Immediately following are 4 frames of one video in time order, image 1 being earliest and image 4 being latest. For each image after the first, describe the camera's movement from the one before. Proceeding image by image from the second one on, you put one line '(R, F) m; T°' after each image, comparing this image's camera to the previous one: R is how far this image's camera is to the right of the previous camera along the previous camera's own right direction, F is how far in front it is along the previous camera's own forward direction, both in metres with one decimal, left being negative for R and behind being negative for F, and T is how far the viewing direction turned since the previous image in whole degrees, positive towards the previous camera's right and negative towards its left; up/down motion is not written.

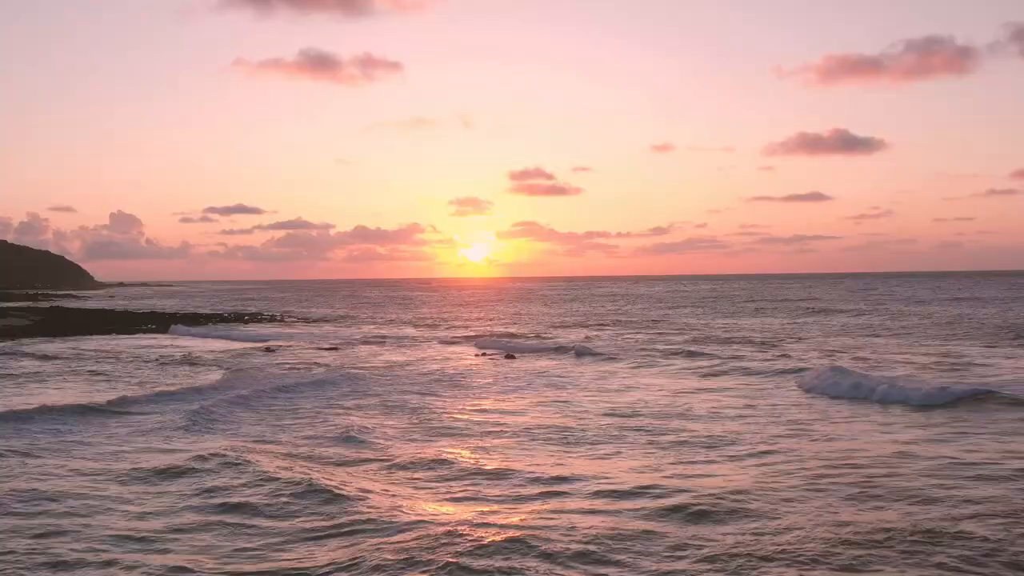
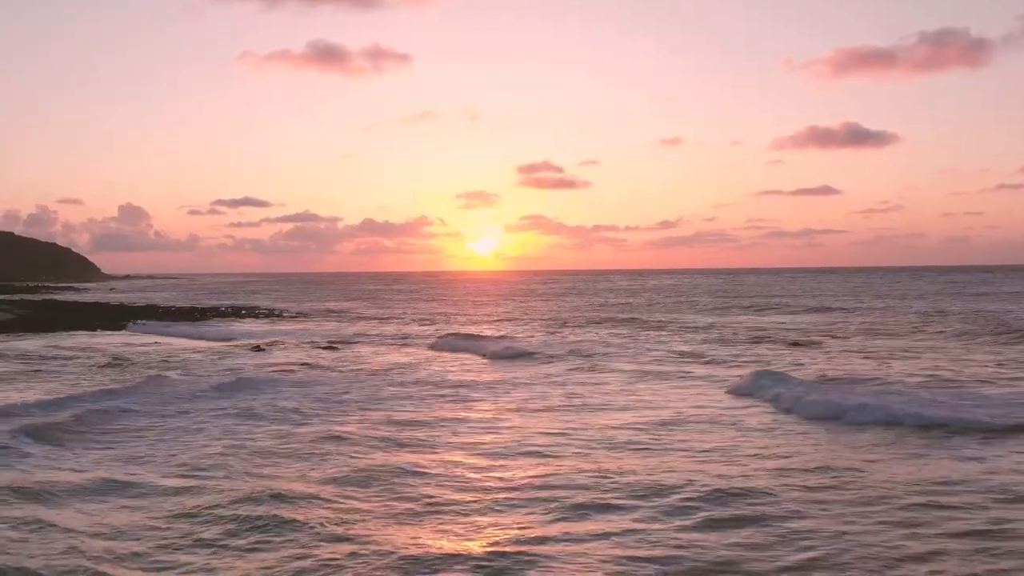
(0.0, +0.8) m; -1°
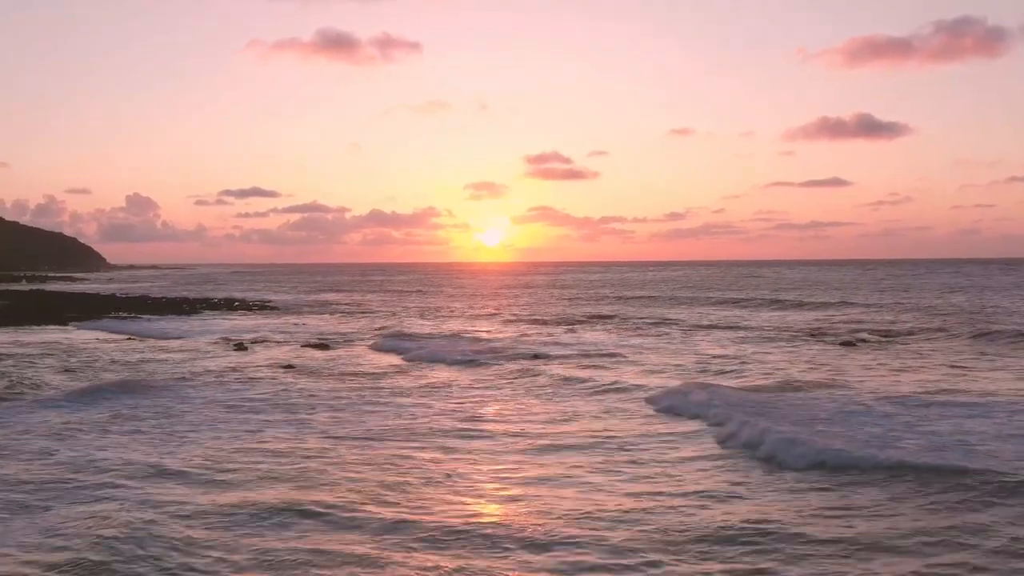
(-0.1, +1.3) m; -1°
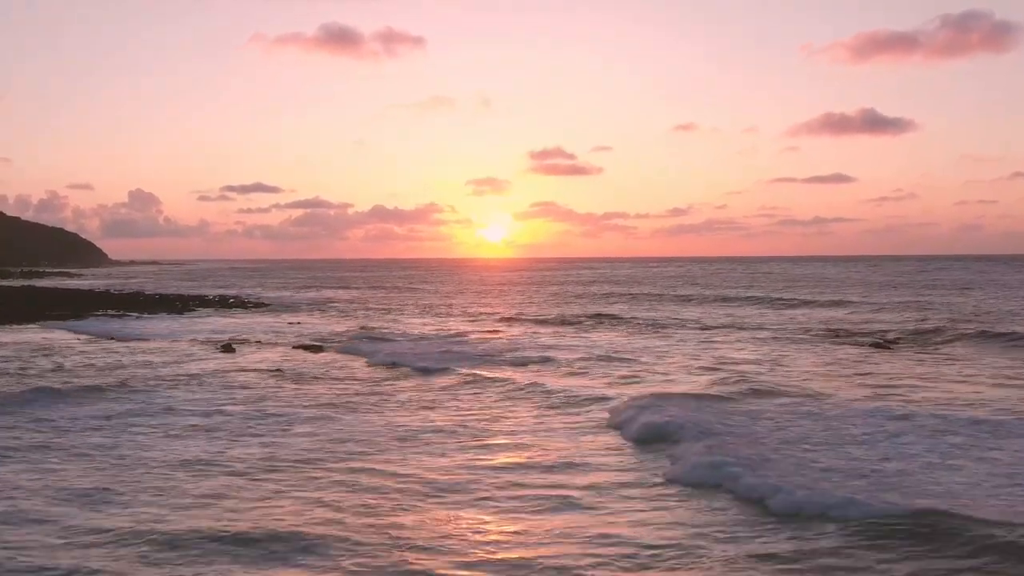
(-0.1, +0.7) m; 0°
